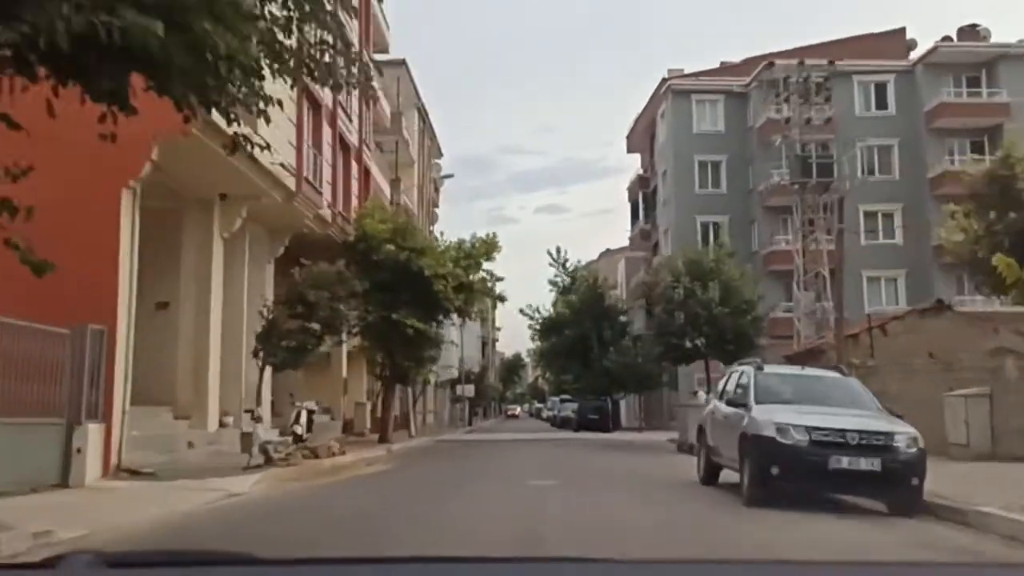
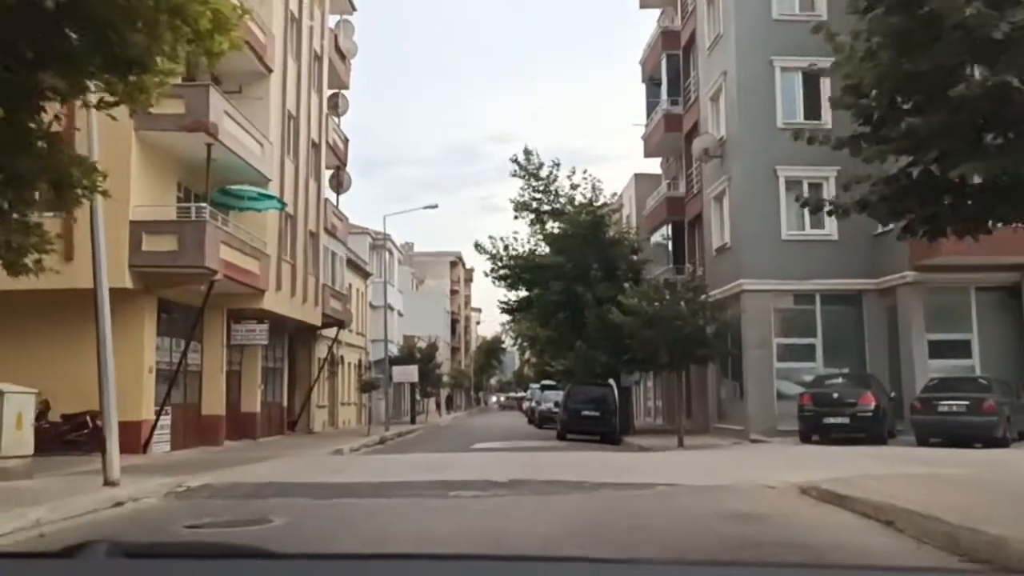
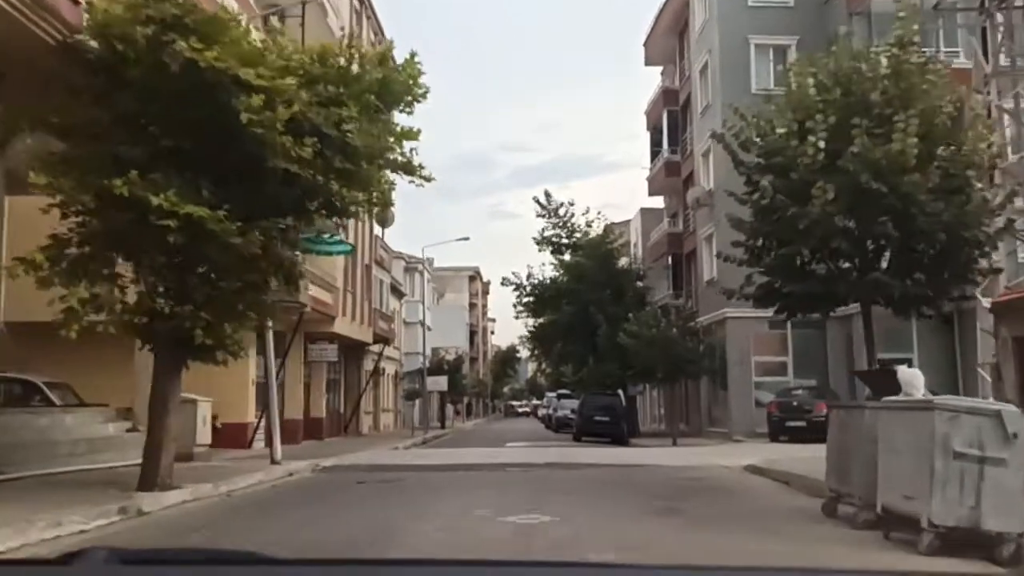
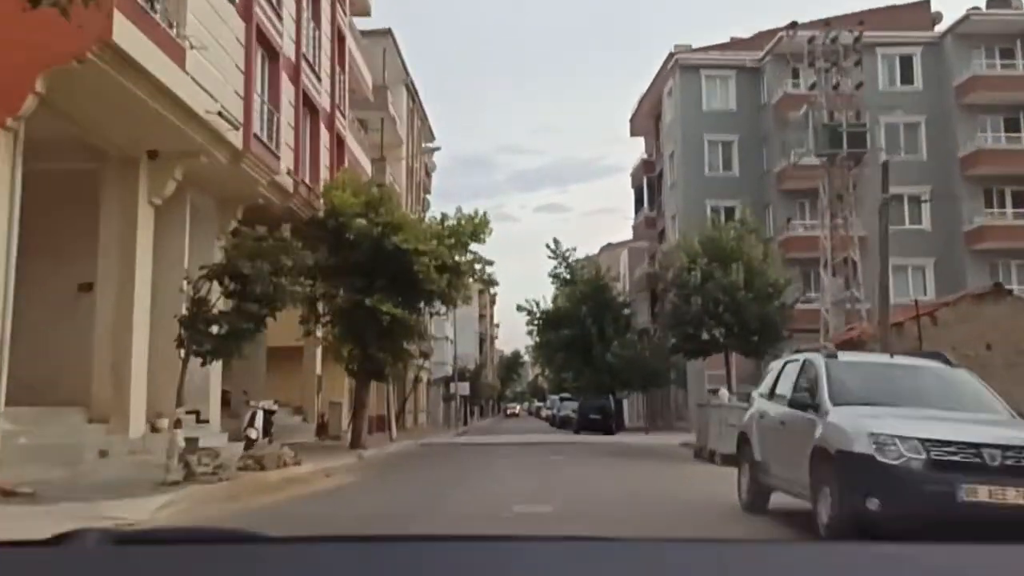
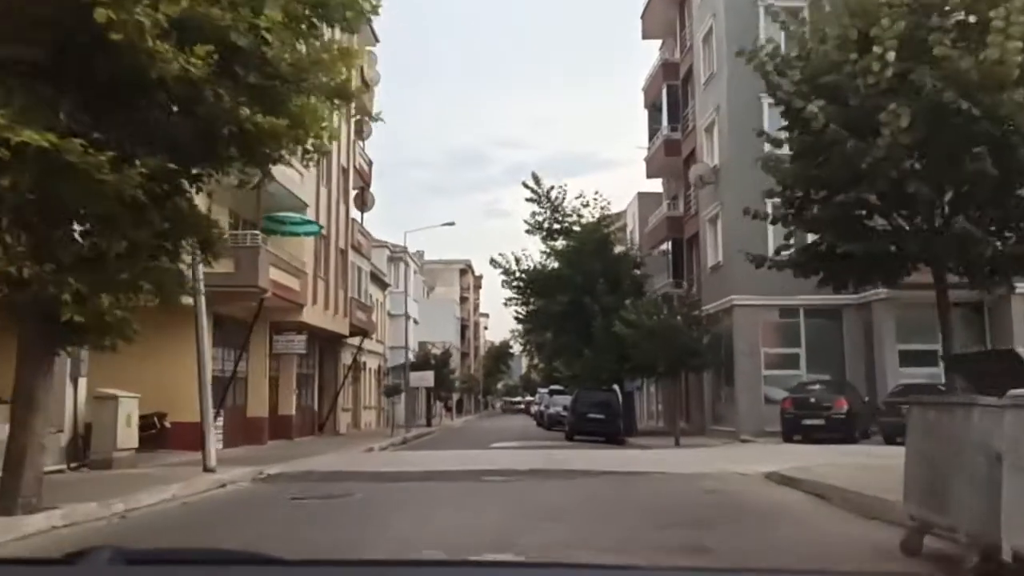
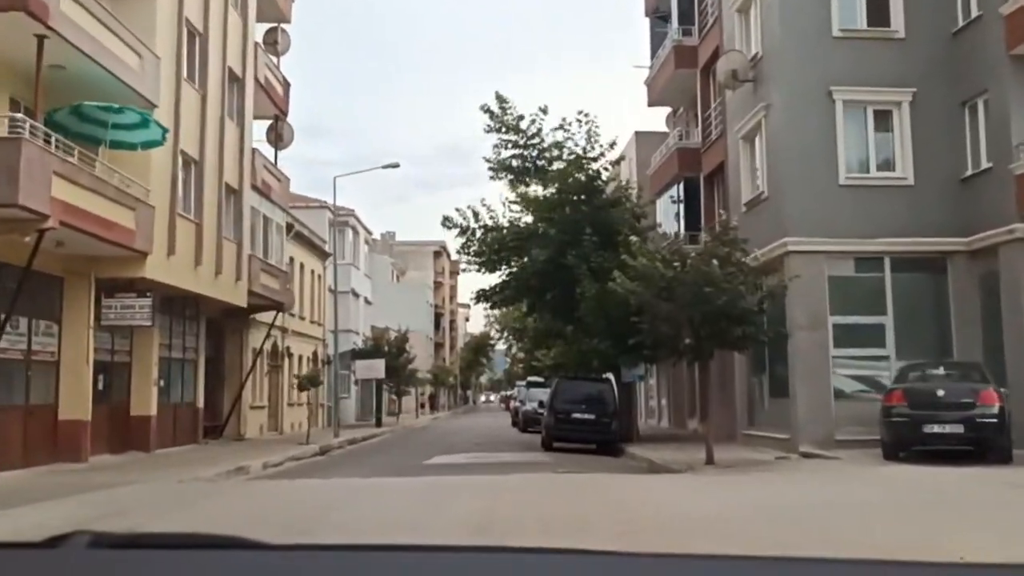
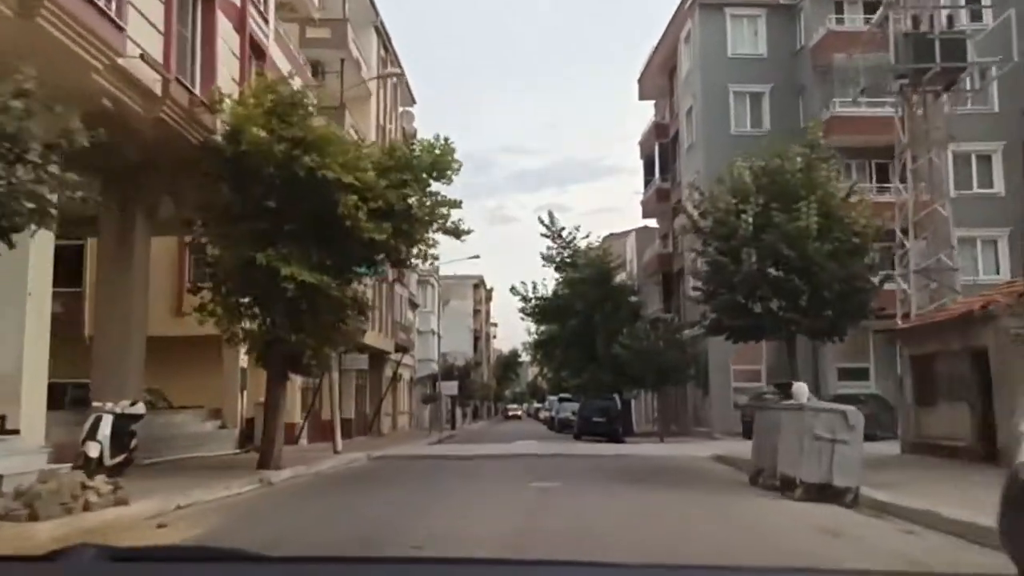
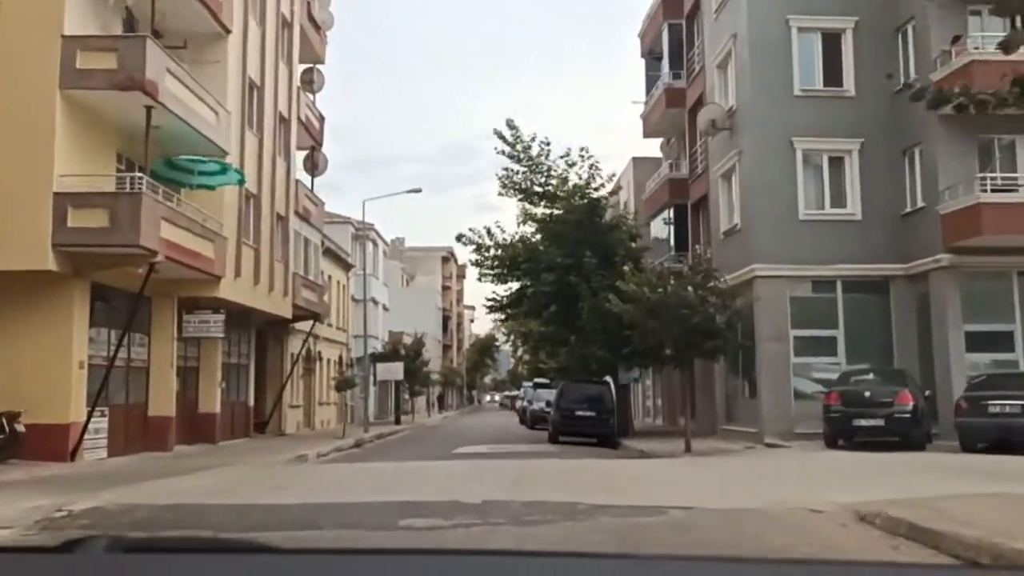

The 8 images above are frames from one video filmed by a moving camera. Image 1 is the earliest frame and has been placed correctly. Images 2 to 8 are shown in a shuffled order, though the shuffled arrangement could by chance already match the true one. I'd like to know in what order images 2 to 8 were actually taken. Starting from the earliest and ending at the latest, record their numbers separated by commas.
4, 7, 3, 5, 2, 8, 6
